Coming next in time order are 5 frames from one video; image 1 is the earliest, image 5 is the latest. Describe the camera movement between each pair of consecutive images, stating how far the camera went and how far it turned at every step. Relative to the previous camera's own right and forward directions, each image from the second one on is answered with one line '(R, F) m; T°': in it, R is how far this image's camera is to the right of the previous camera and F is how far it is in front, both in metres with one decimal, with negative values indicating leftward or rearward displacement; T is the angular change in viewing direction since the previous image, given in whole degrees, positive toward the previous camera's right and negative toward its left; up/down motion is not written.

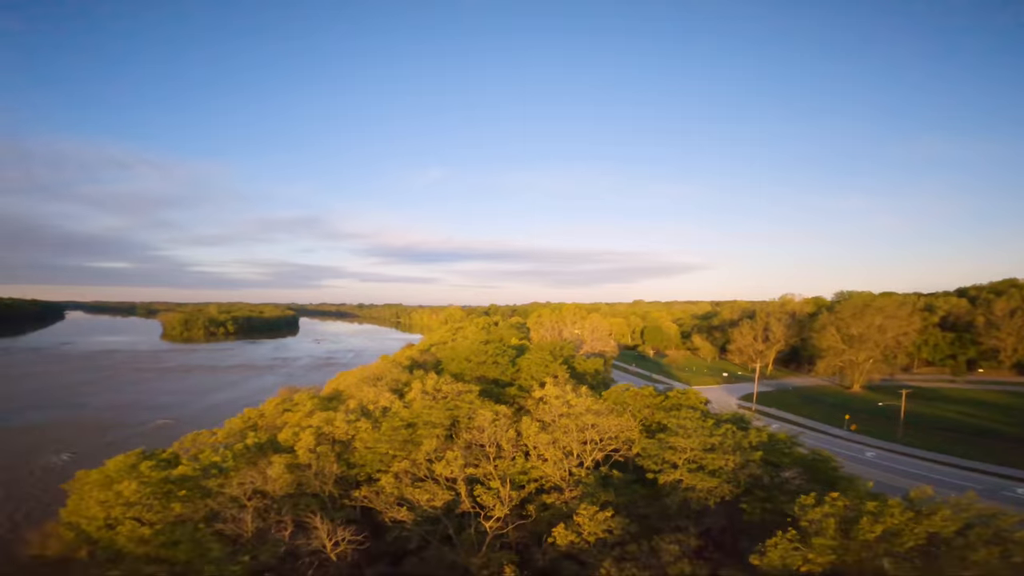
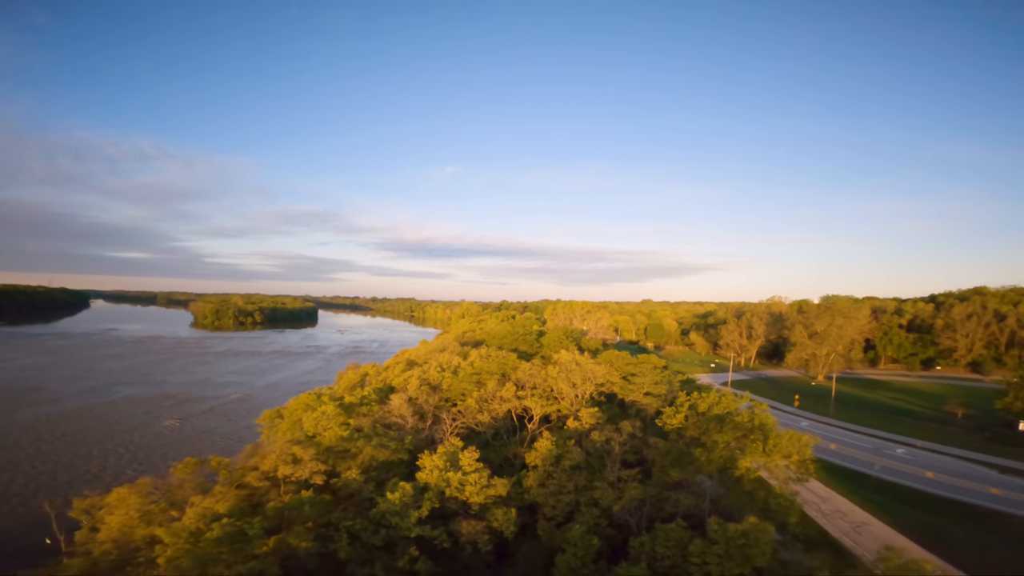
(-0.8, -8.3) m; -1°
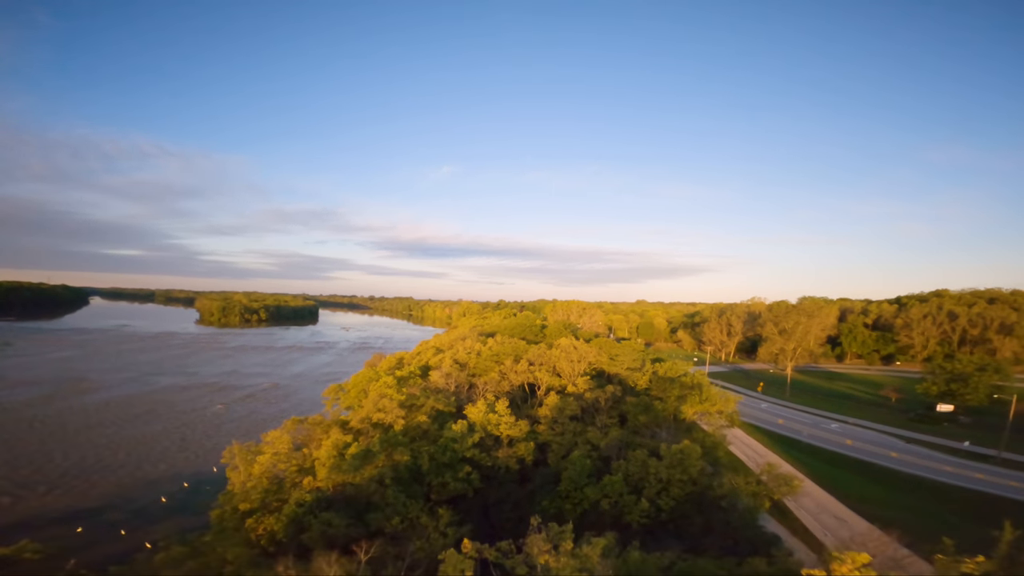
(-0.9, -6.3) m; 0°
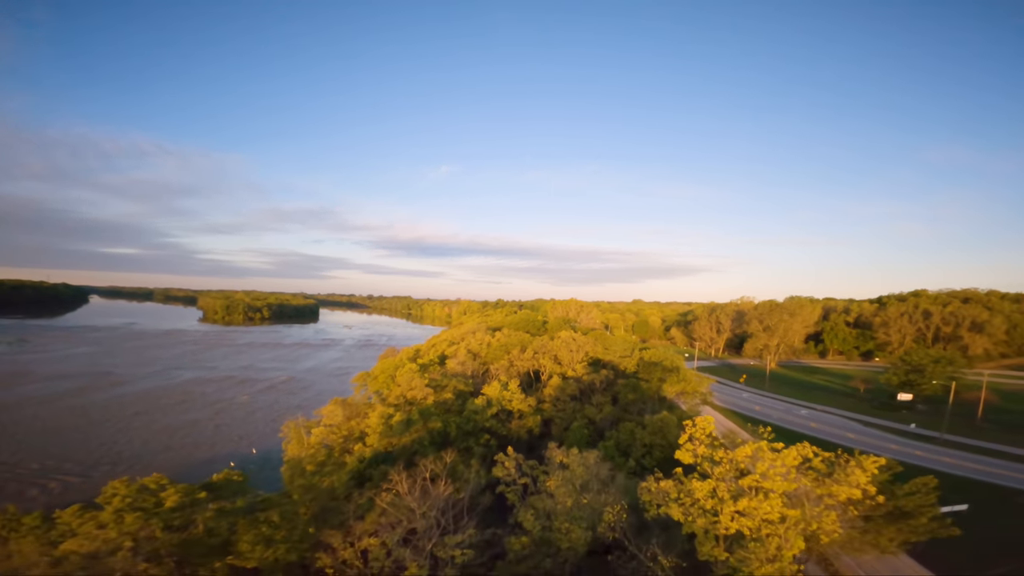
(-0.6, -3.9) m; 0°
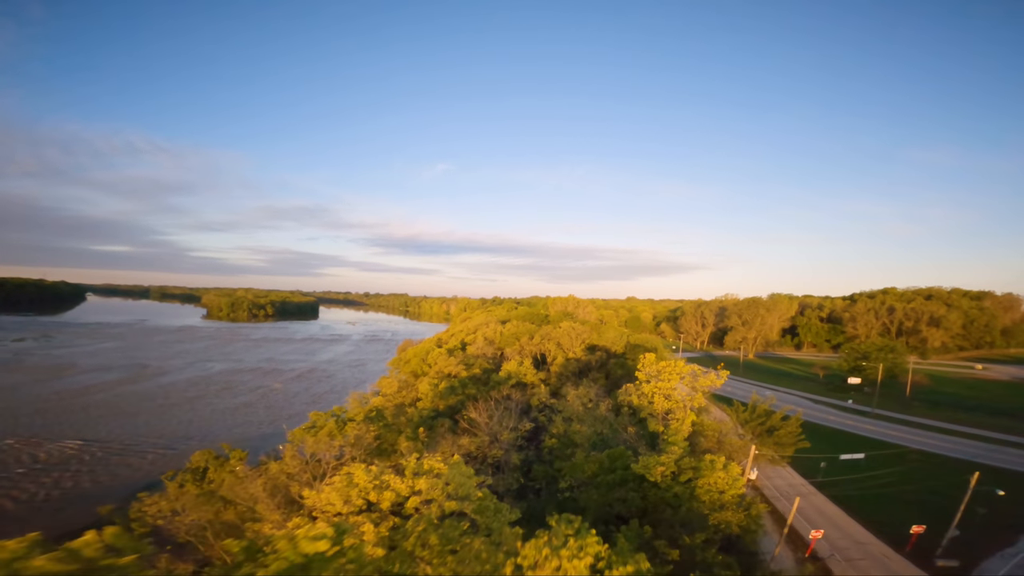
(-1.1, -6.4) m; +1°
